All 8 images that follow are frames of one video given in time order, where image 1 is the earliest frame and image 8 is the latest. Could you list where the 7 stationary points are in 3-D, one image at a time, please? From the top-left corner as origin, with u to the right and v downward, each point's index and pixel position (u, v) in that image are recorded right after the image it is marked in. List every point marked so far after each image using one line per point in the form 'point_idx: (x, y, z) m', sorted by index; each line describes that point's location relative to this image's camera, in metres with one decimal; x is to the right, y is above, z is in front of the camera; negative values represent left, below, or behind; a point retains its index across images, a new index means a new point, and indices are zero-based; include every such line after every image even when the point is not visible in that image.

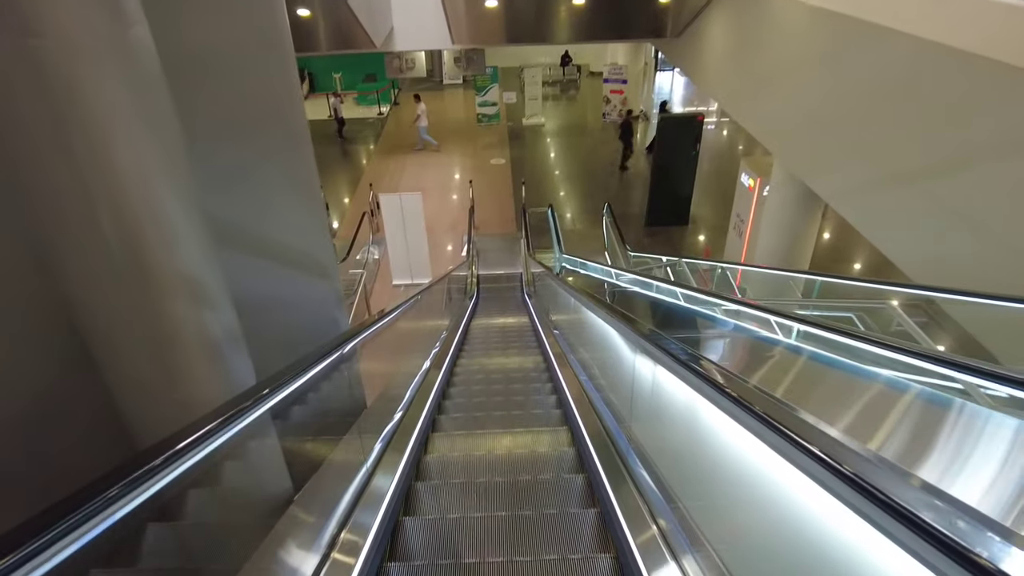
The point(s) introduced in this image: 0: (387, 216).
0: (-1.5, +0.8, +7.2) m
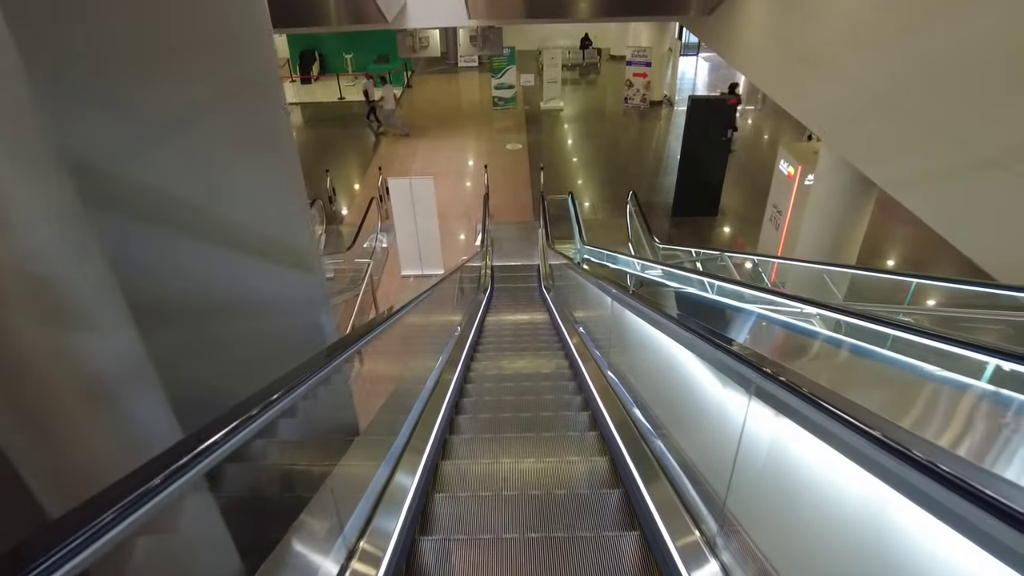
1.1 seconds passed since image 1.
0: (-1.3, +0.9, +6.9) m
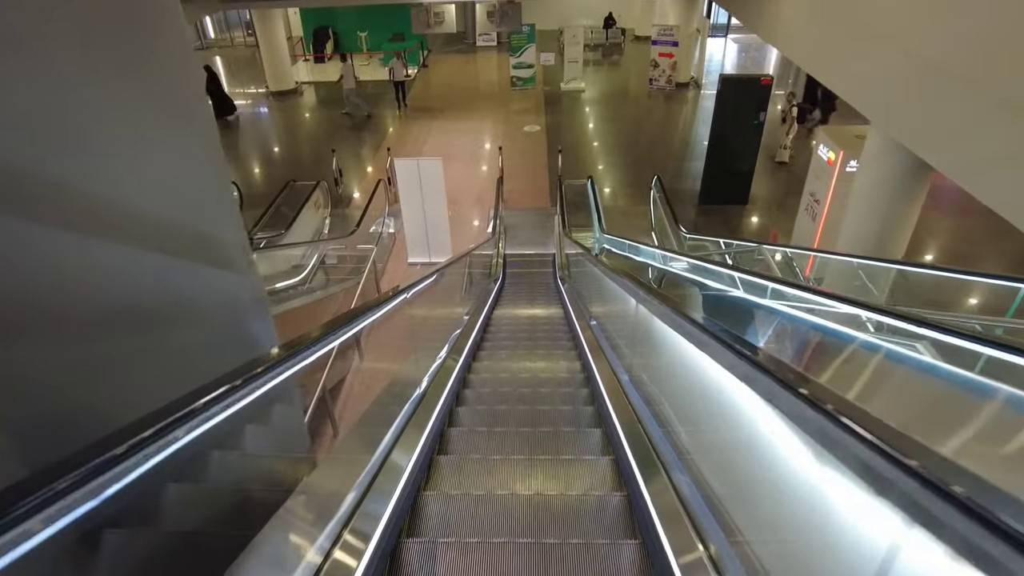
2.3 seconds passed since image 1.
0: (-1.1, +1.1, +6.6) m
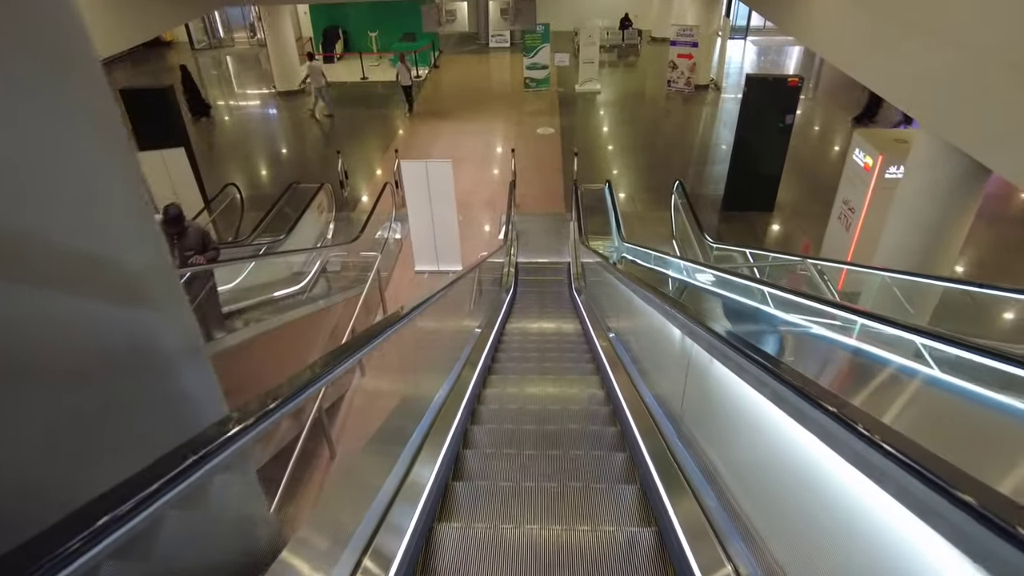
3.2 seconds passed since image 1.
0: (-1.0, +1.0, +6.3) m
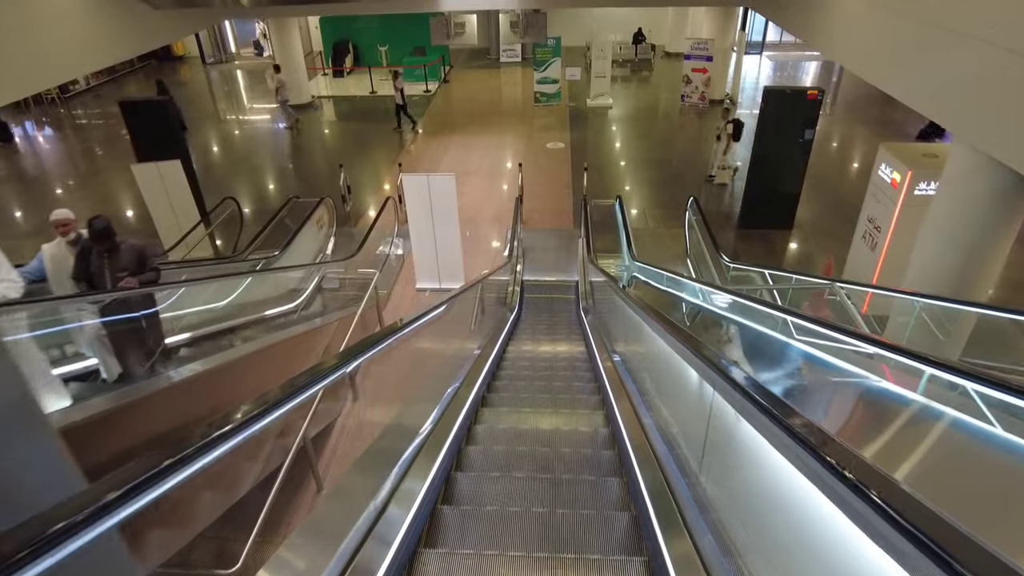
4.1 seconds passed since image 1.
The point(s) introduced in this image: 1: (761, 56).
0: (-0.9, +0.8, +6.1) m
1: (+5.4, +5.0, +14.1) m
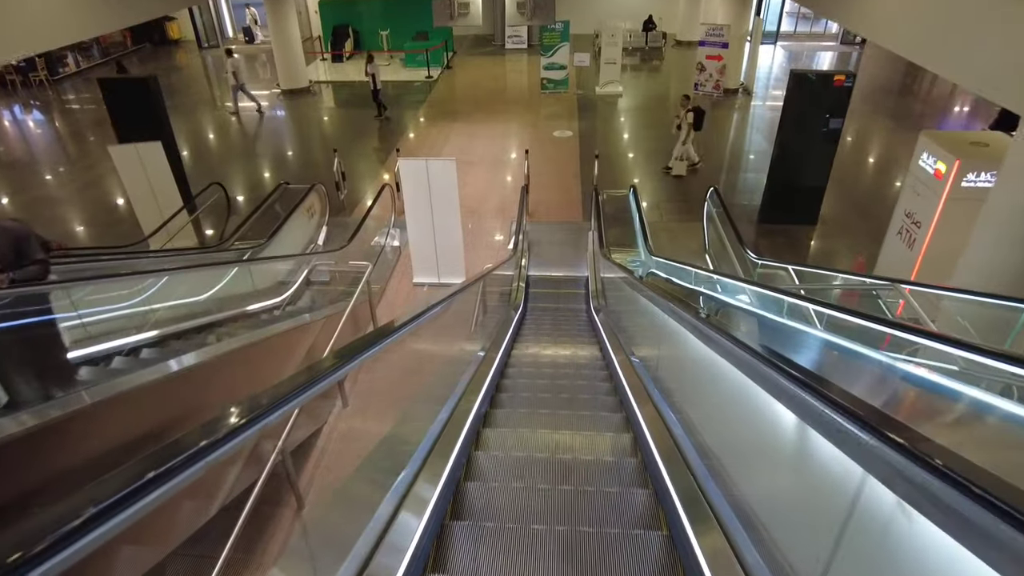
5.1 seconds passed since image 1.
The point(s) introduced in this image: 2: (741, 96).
0: (-0.9, +0.9, +5.8) m
1: (+5.5, +5.1, +13.7) m
2: (+3.7, +3.1, +10.8) m
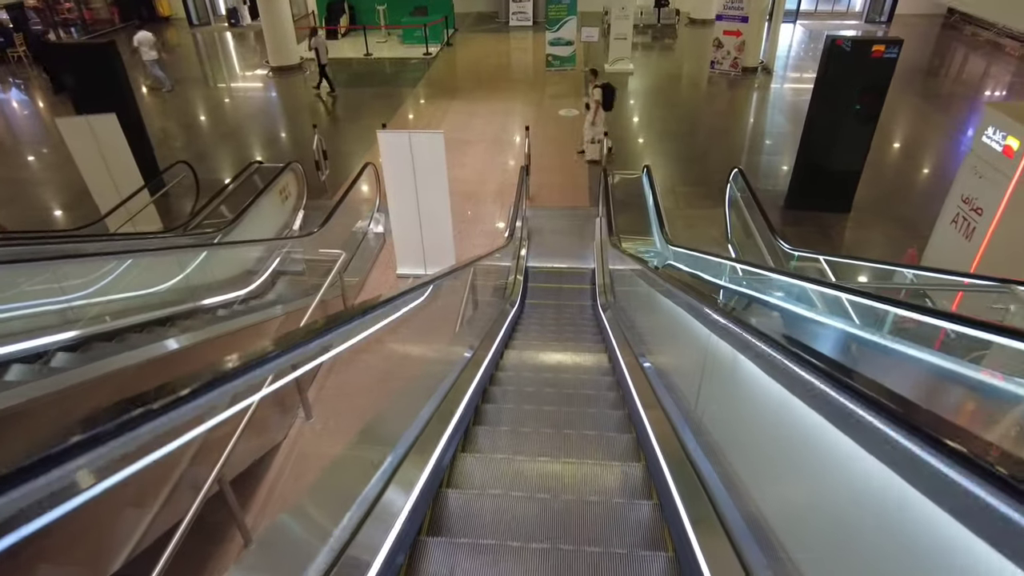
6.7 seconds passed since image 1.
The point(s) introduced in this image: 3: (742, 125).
0: (-0.9, +0.9, +5.3) m
1: (+5.6, +5.2, +13.1) m
2: (+3.8, +3.3, +10.2) m
3: (+2.9, +2.0, +8.3) m
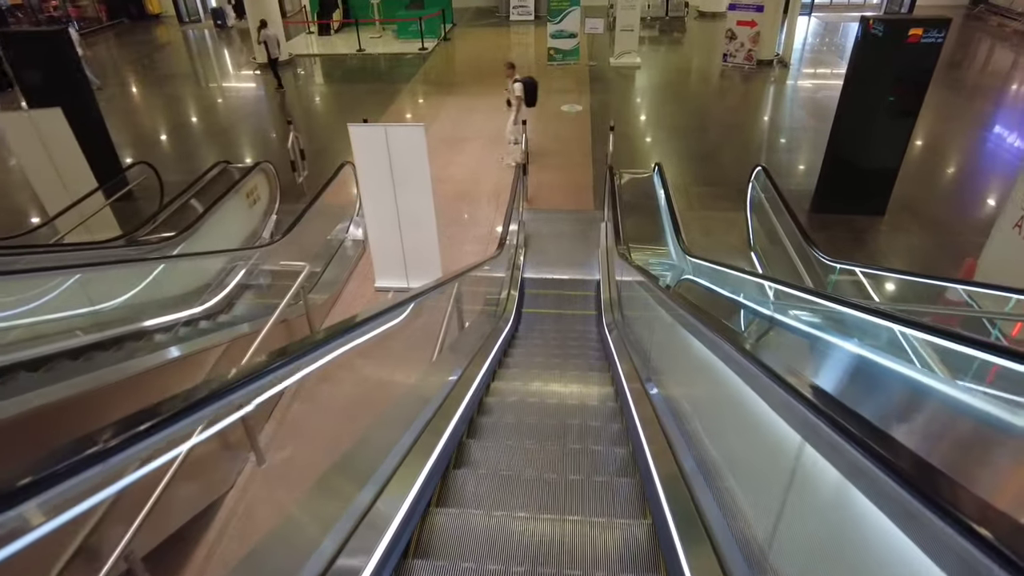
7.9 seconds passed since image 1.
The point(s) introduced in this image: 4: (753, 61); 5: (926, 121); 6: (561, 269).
0: (-0.9, +0.9, +4.9) m
1: (+5.6, +5.1, +12.6) m
2: (+3.8, +3.2, +9.7) m
3: (+2.9, +2.0, +7.9) m
4: (+3.5, +3.3, +9.6) m
5: (+4.9, +2.0, +7.9) m
6: (+0.4, +0.2, +5.8) m
